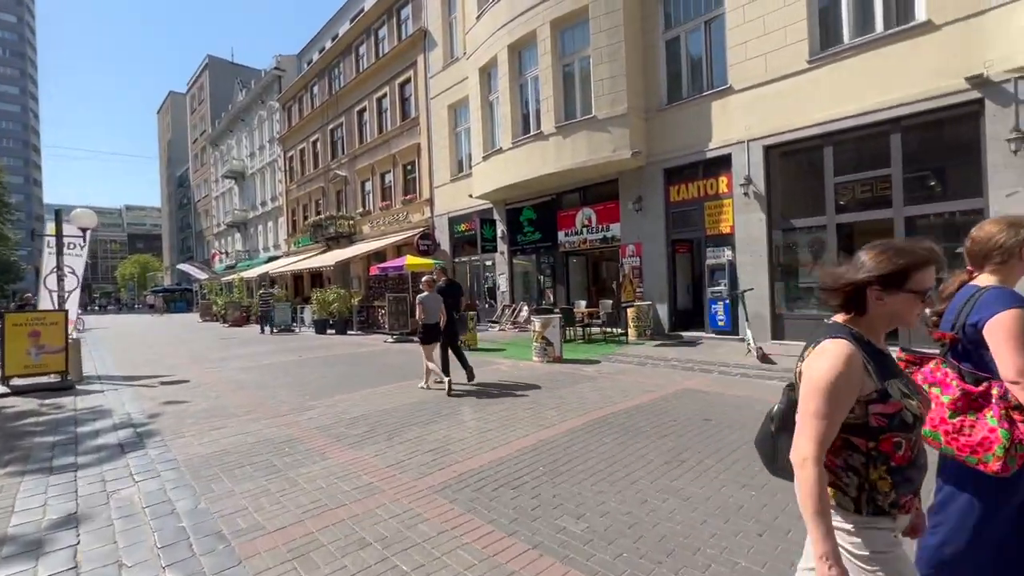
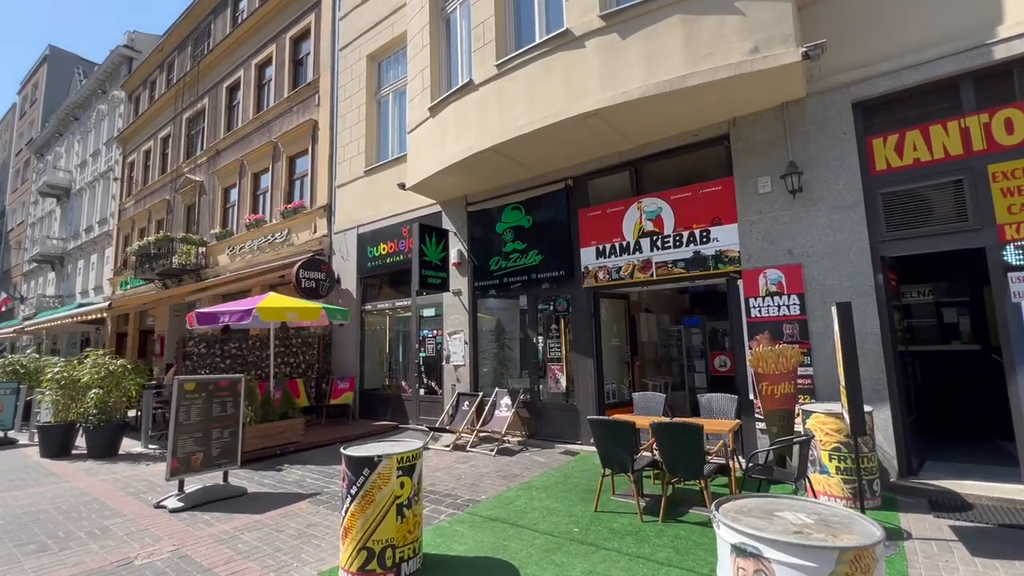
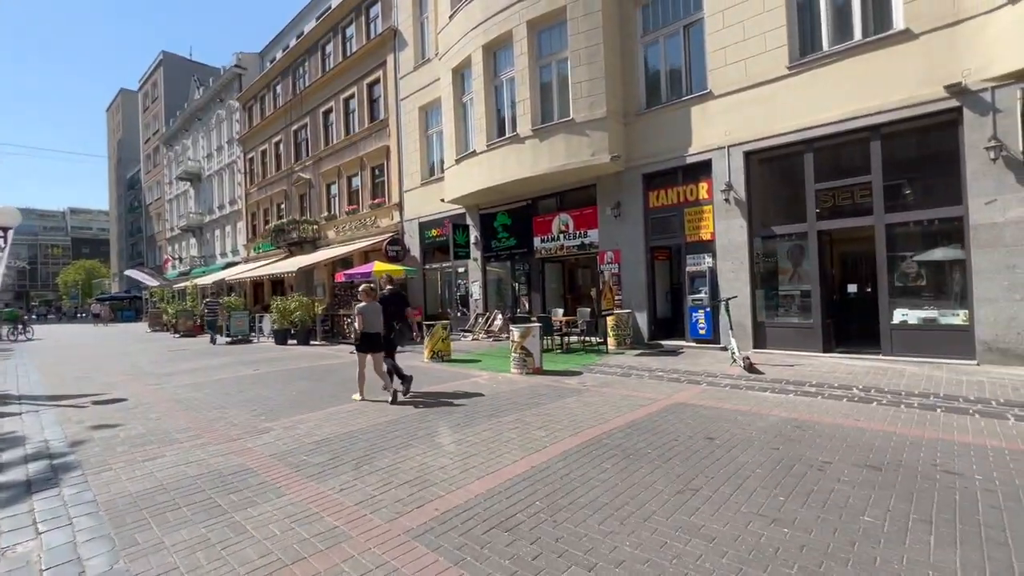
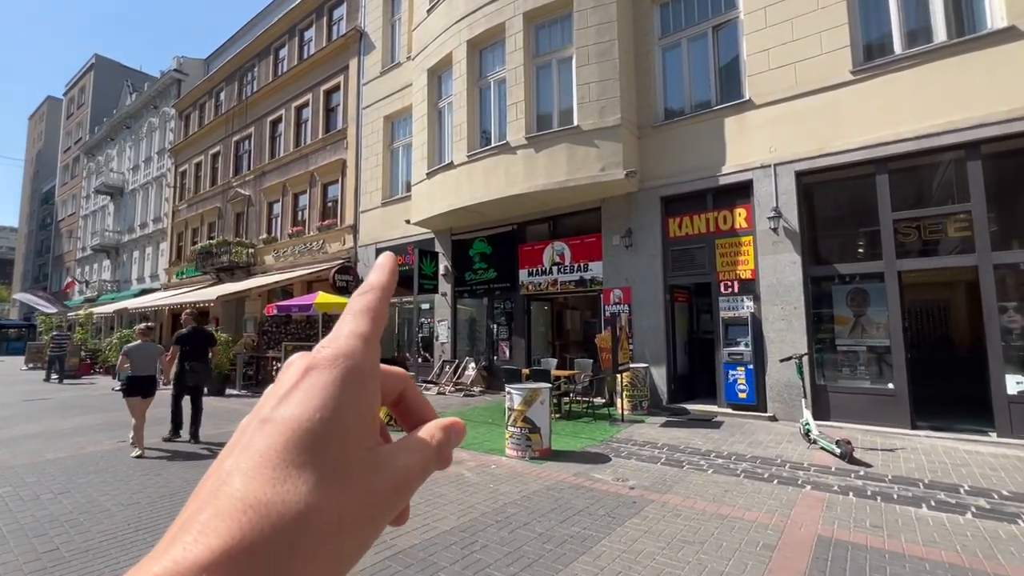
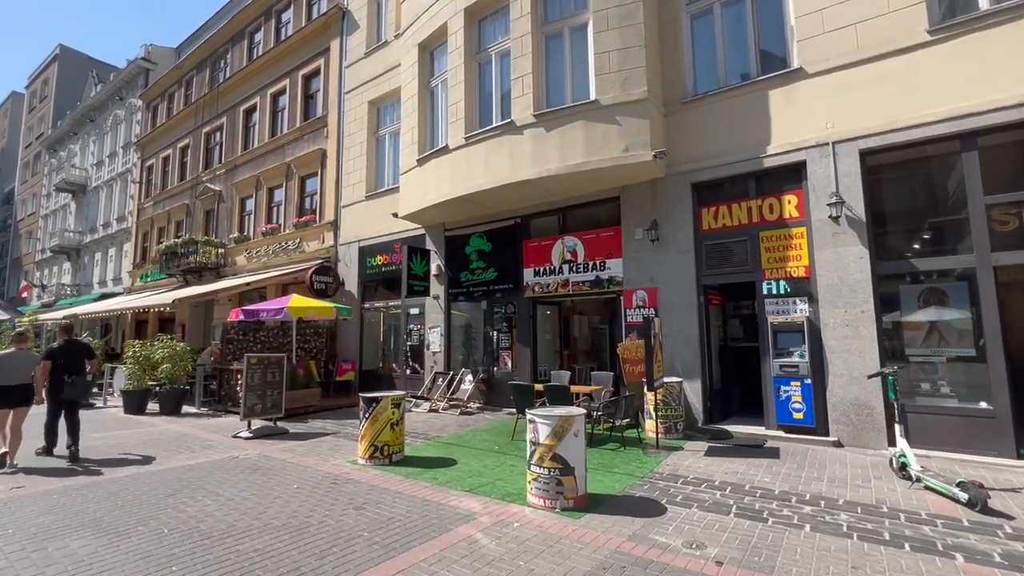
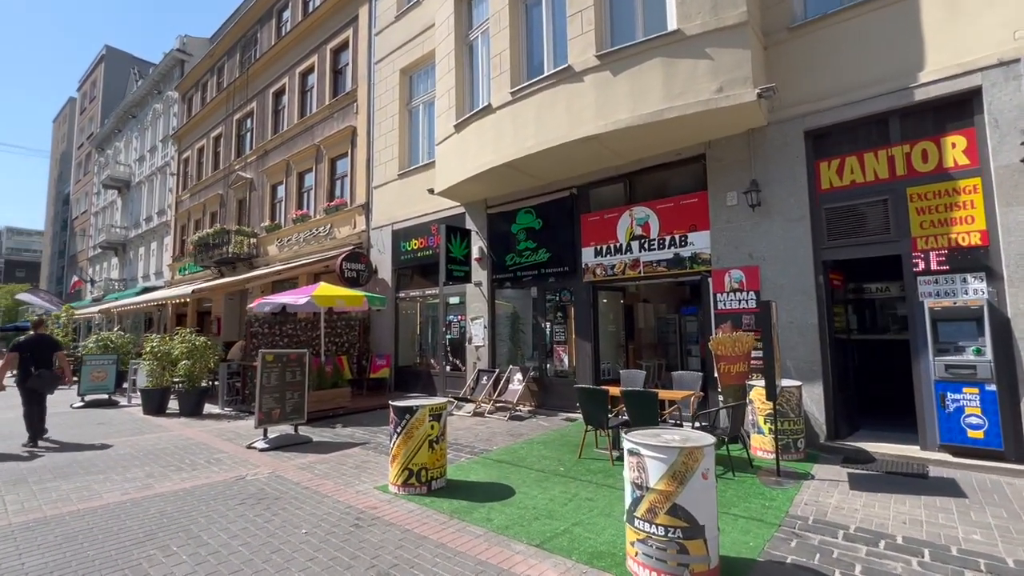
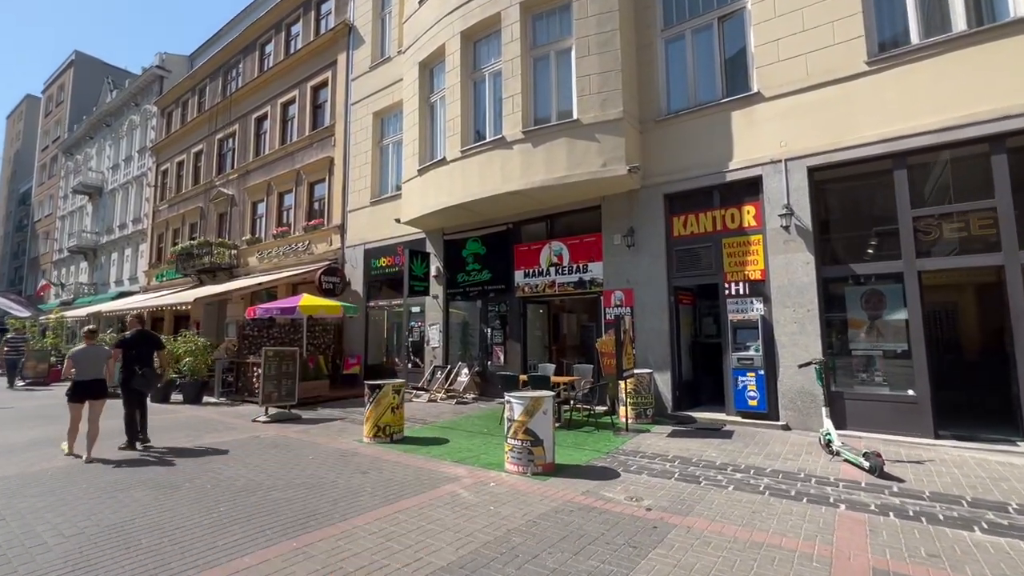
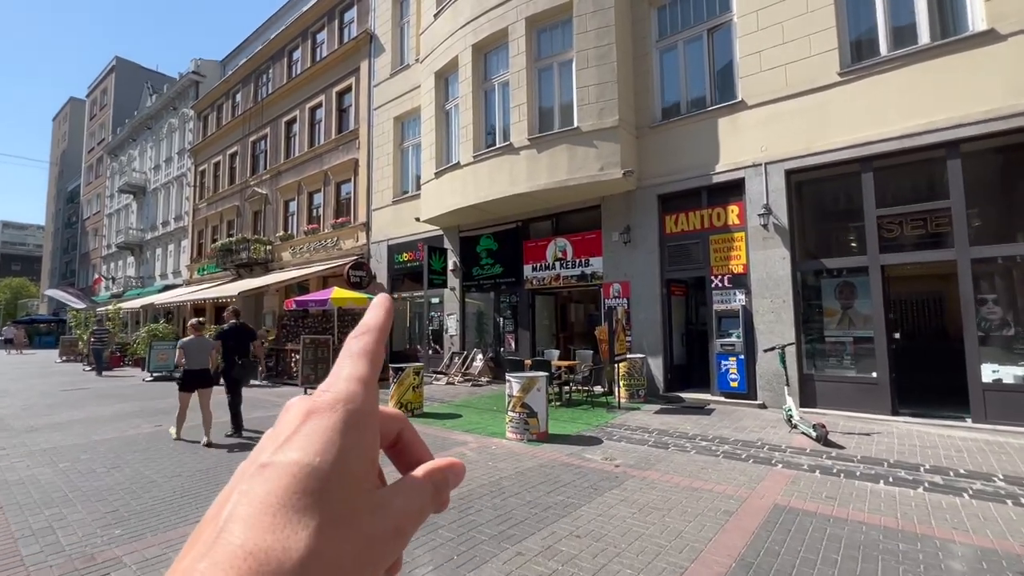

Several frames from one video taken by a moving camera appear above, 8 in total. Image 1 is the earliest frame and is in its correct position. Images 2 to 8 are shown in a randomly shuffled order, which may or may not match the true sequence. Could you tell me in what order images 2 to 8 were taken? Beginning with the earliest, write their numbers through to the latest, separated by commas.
3, 8, 4, 7, 5, 6, 2
